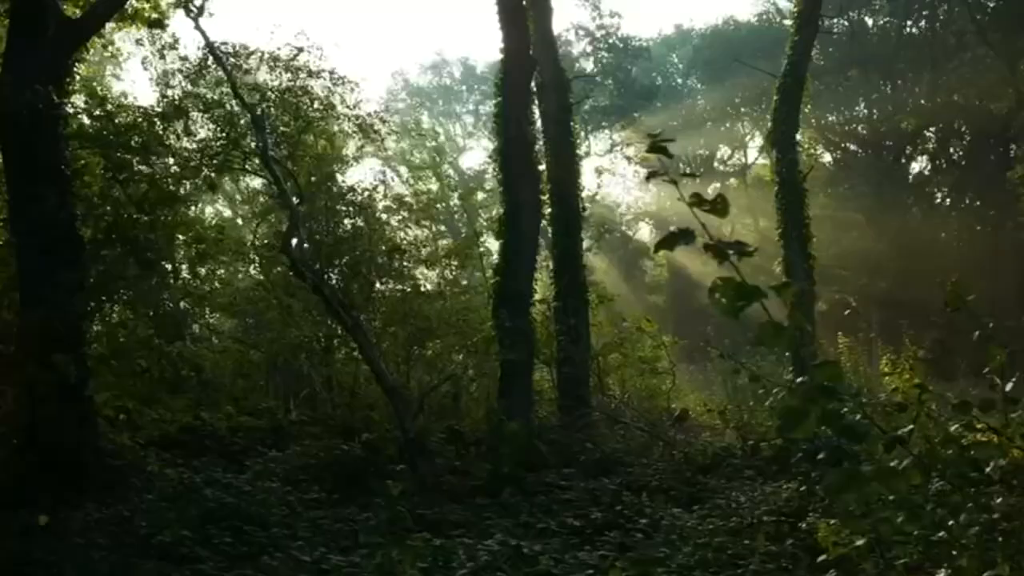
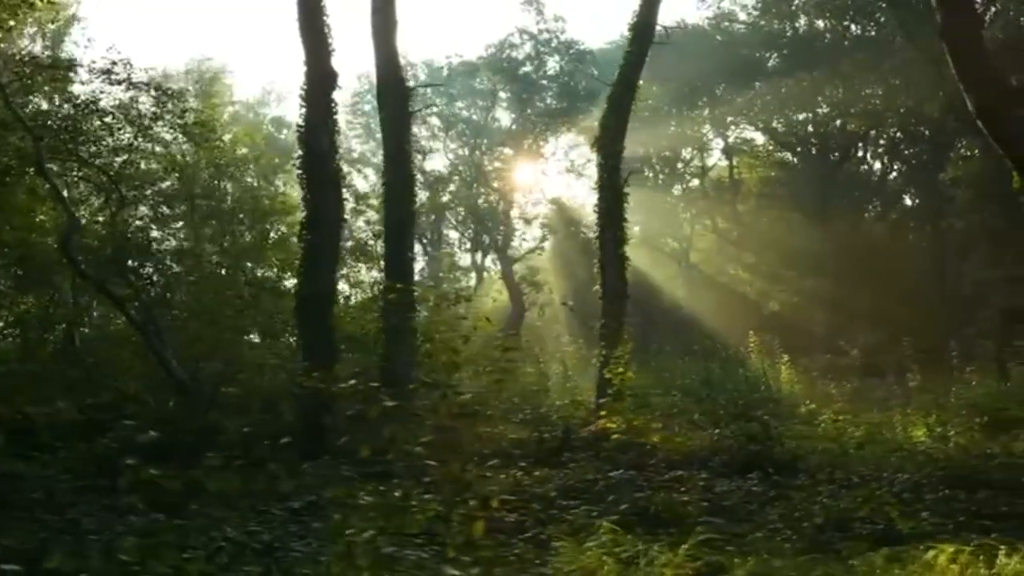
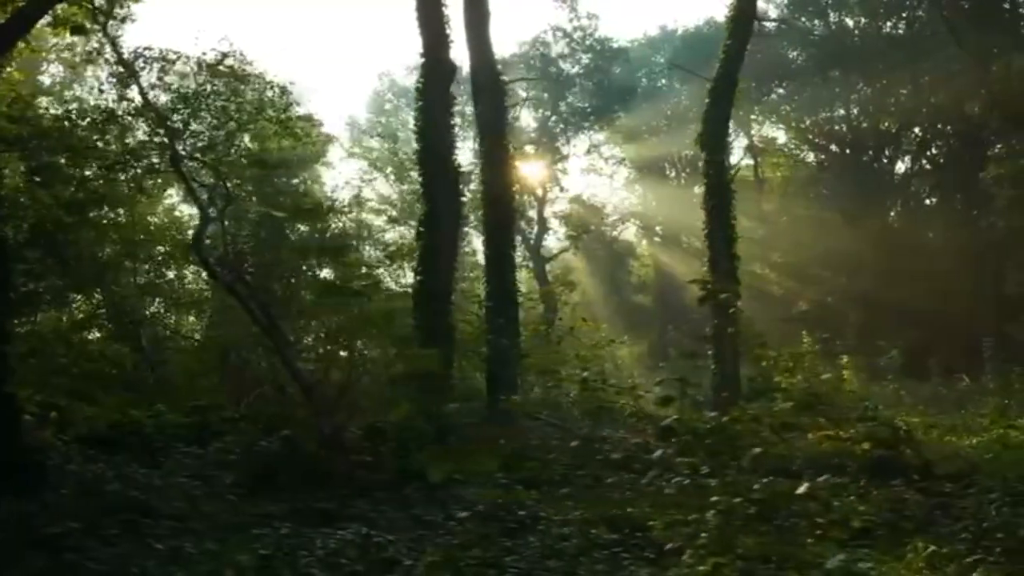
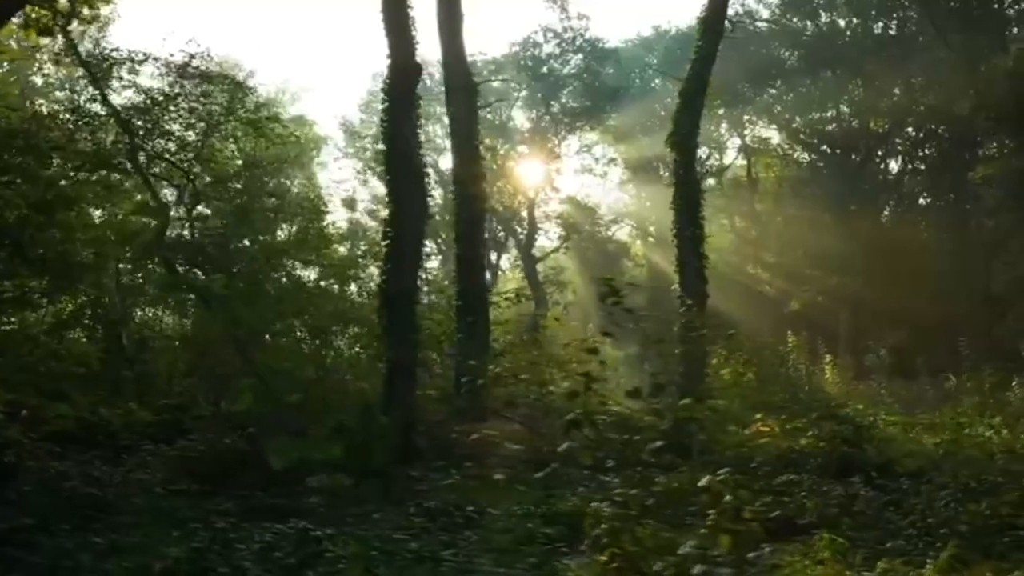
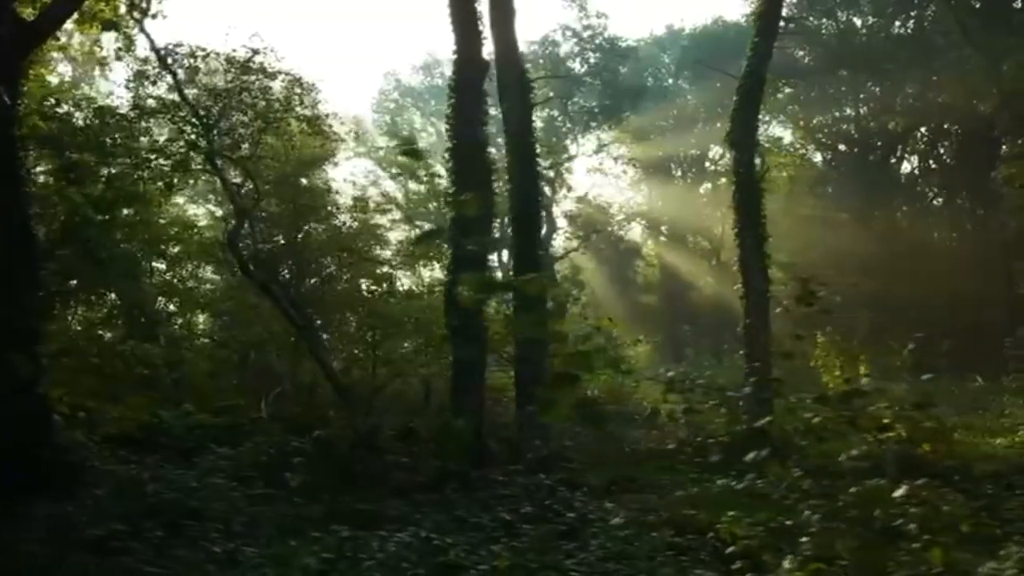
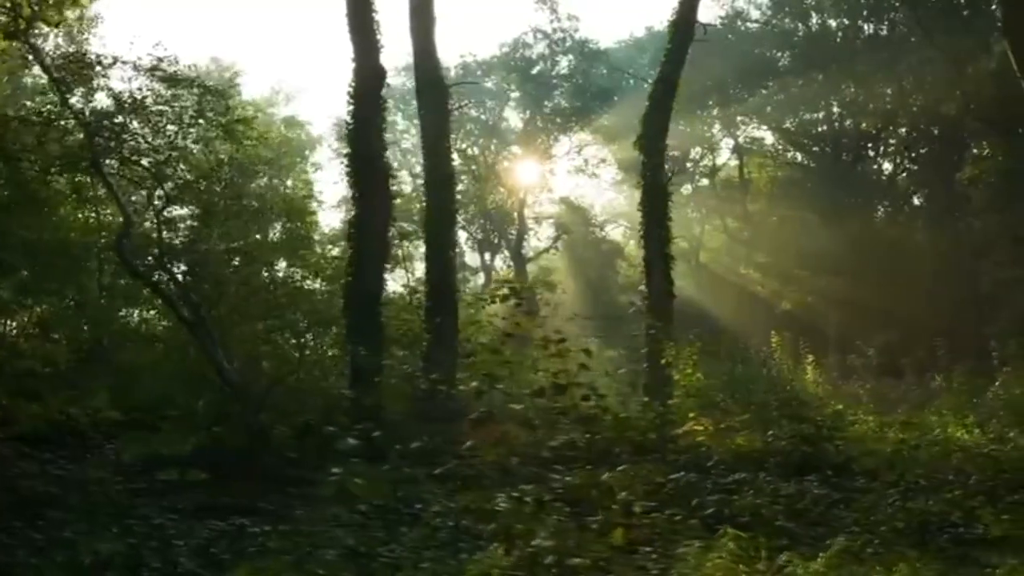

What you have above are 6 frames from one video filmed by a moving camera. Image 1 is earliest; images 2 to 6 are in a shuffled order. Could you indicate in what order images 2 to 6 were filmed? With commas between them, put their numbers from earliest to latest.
5, 3, 4, 6, 2
